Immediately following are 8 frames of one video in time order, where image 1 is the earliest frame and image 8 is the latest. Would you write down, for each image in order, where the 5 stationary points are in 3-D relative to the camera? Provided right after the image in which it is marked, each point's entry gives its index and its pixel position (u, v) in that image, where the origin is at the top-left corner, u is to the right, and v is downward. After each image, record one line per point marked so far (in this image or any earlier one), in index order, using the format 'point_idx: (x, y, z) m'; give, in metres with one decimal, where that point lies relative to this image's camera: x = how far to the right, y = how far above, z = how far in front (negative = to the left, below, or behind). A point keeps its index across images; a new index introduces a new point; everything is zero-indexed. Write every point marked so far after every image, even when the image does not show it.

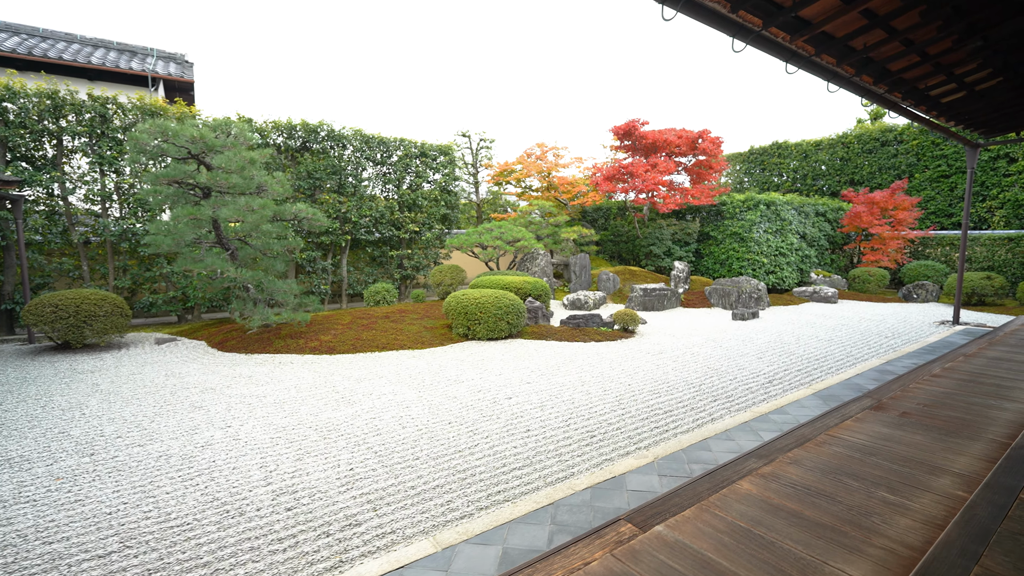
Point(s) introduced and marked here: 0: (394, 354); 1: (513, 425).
0: (-1.0, -0.6, +5.3) m
1: (0.0, -0.8, +3.3) m
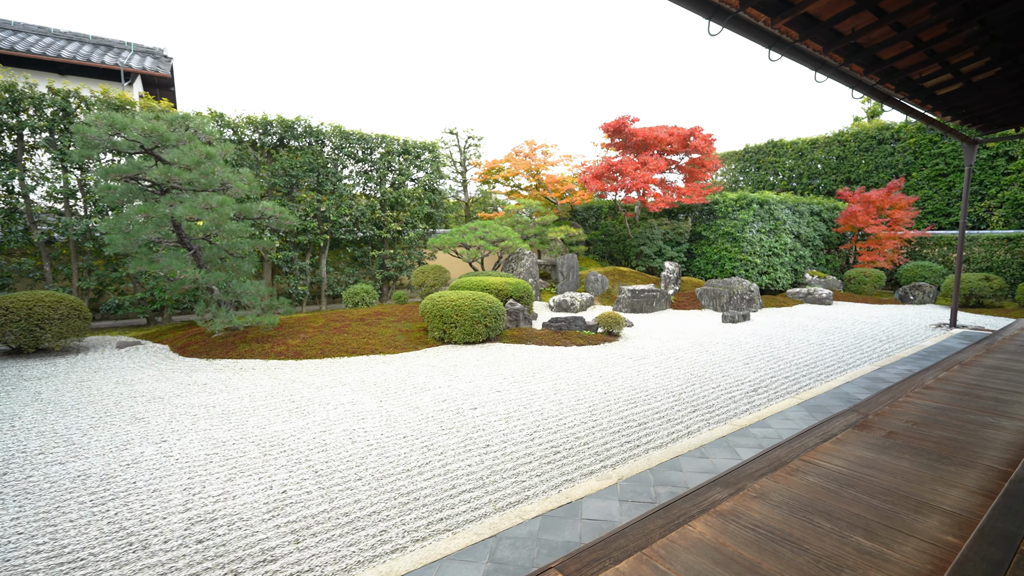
0: (-1.2, -0.6, +5.0) m
1: (-0.2, -0.8, +3.1) m
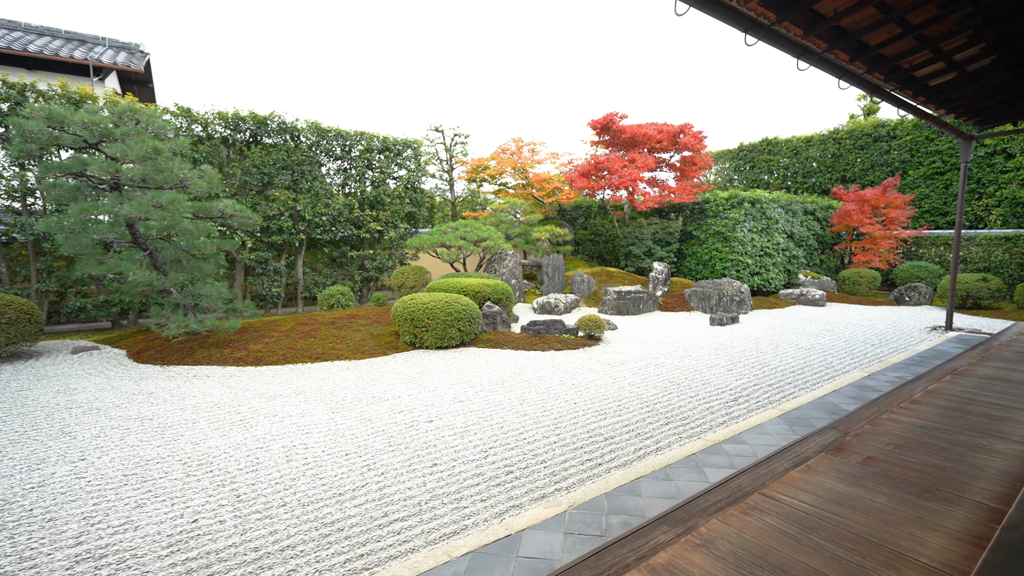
0: (-1.5, -0.6, +4.8) m
1: (-0.4, -0.8, +2.8) m
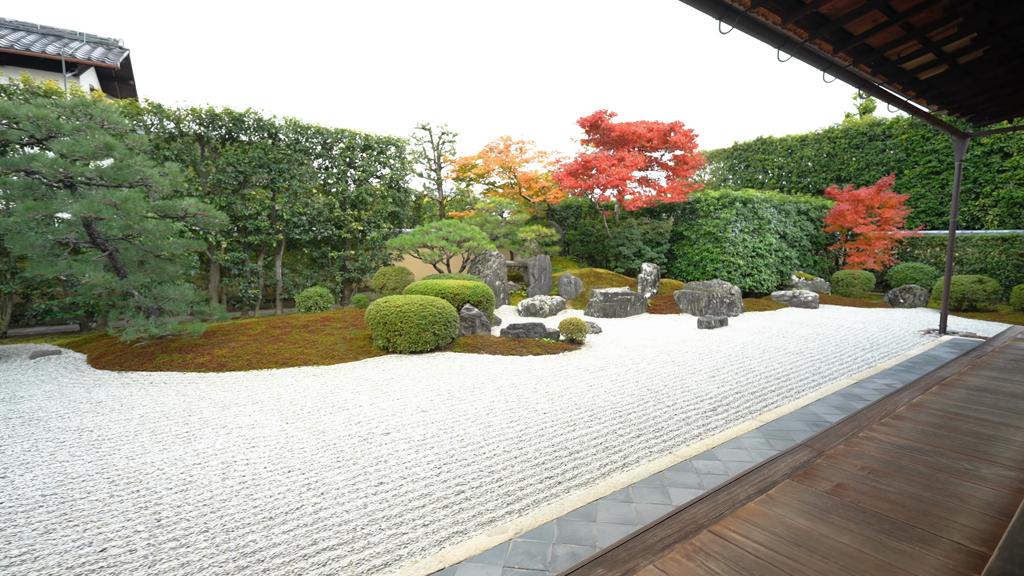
0: (-1.7, -0.6, +4.6) m
1: (-0.6, -0.8, +2.6) m
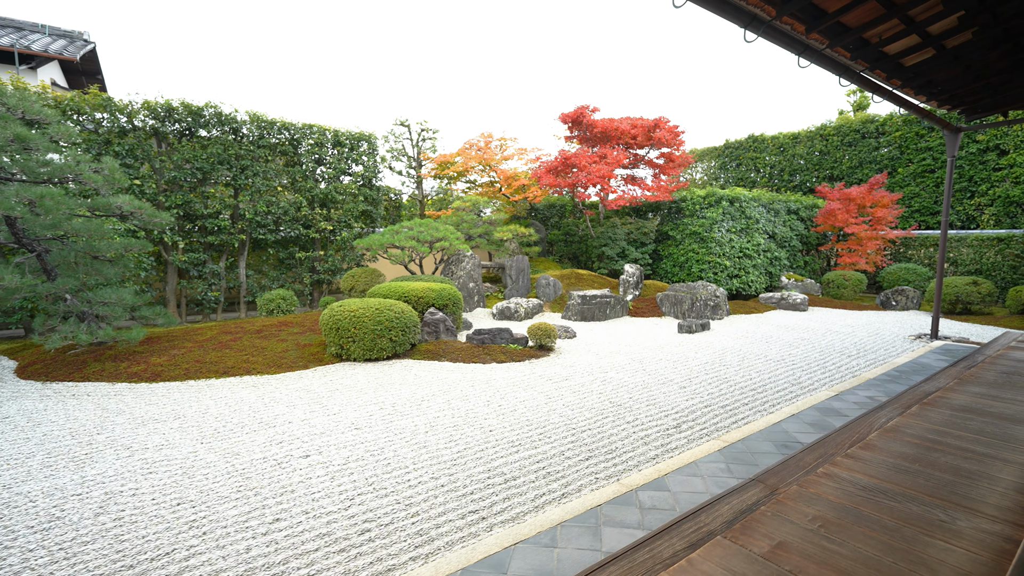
0: (-2.0, -0.7, +4.2) m
1: (-0.9, -0.8, +2.3) m
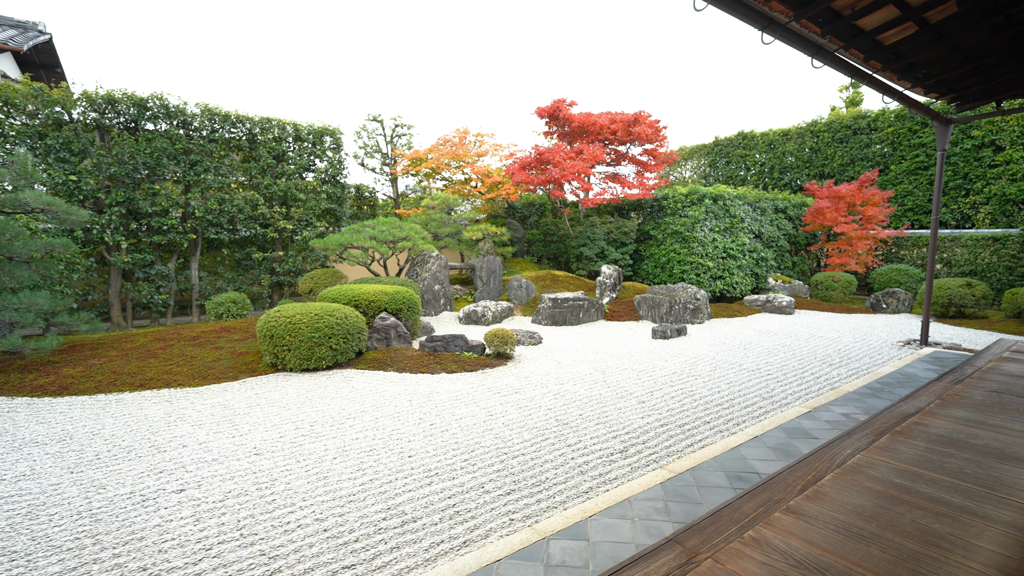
0: (-2.3, -0.7, +3.8) m
1: (-1.3, -0.9, +1.9) m
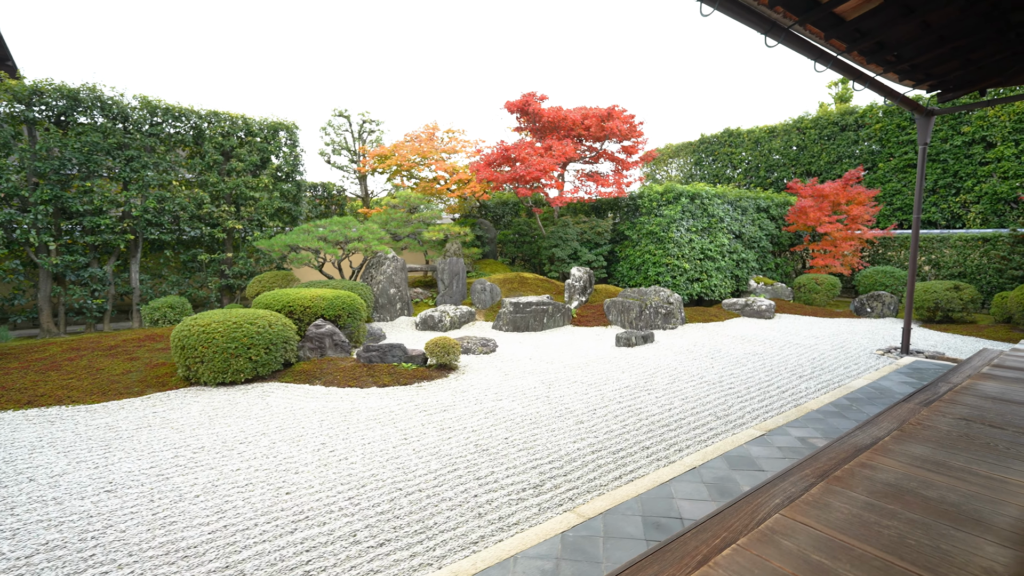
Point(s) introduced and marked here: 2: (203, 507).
0: (-2.8, -0.7, +3.4) m
1: (-1.7, -0.9, +1.5) m
2: (-1.2, -0.8, +2.3) m
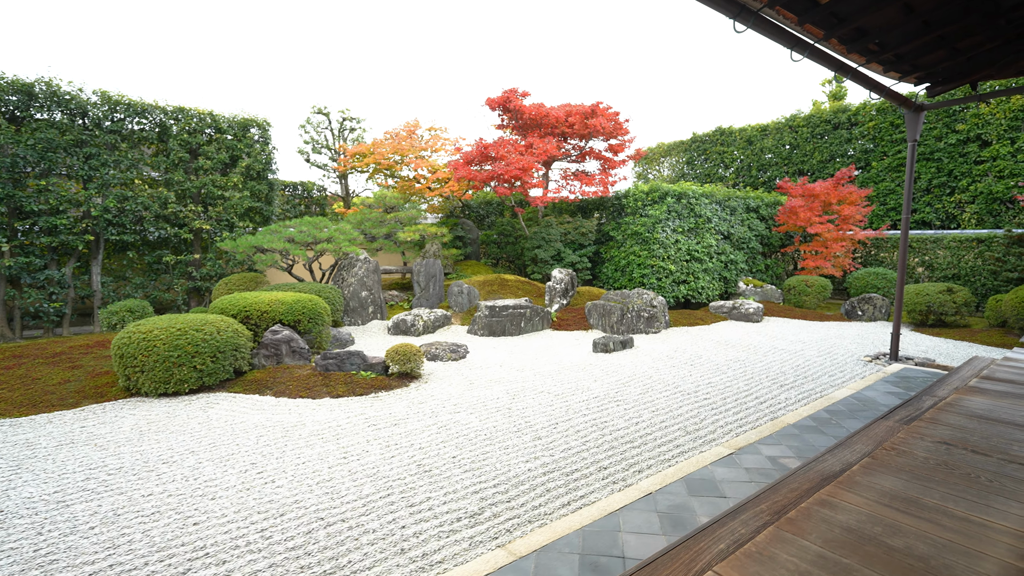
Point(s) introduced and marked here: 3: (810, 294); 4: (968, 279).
0: (-3.0, -0.8, +3.2) m
1: (-2.0, -0.9, +1.3) m
2: (-1.4, -0.9, +2.1) m
3: (+4.2, -0.1, +8.4) m
4: (+5.9, +0.1, +7.9) m
